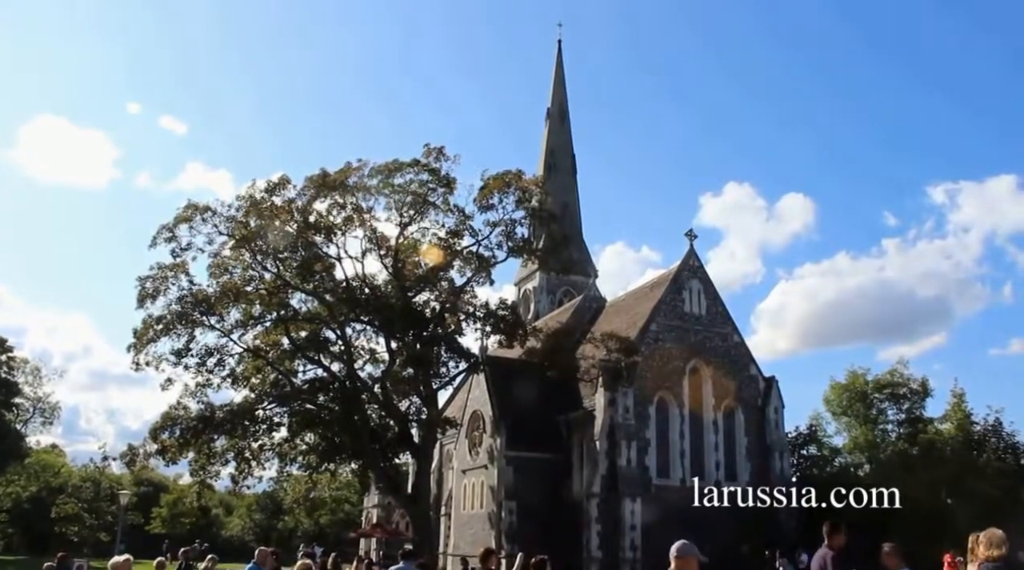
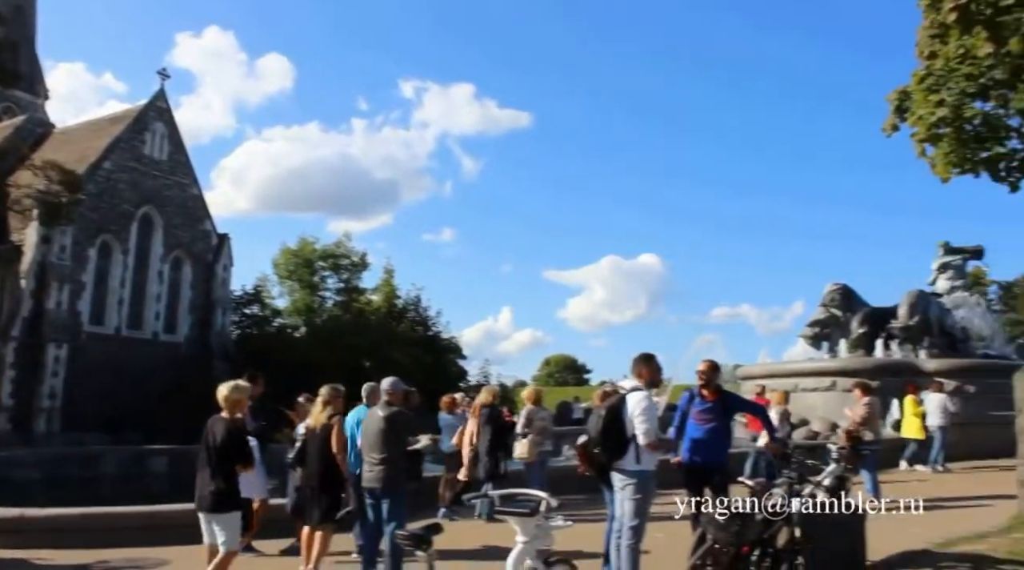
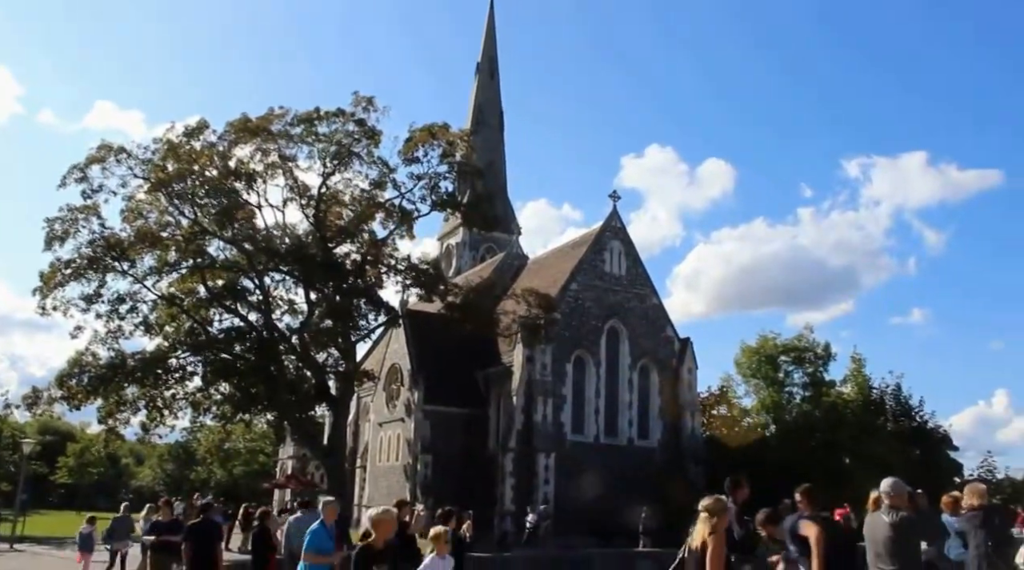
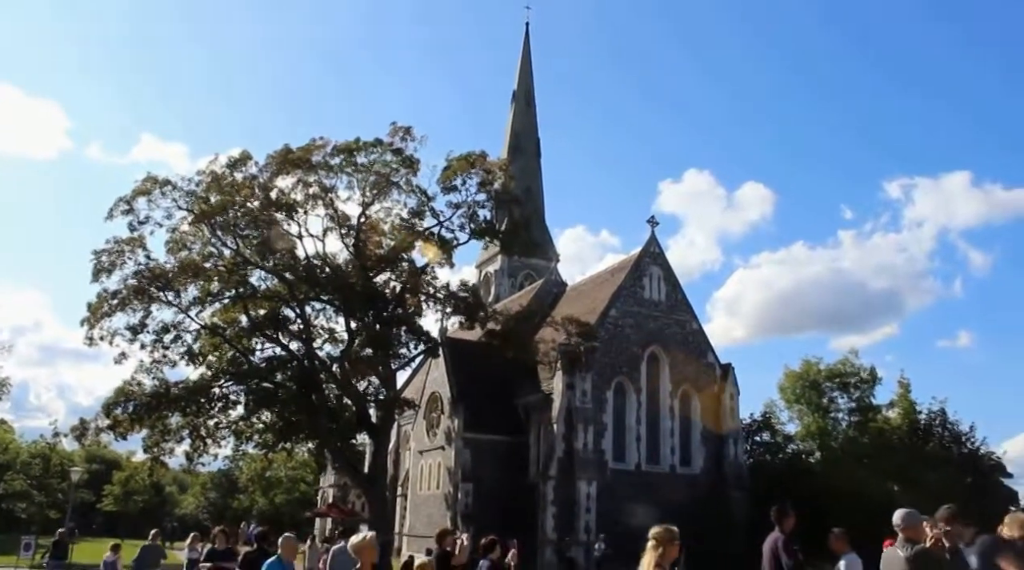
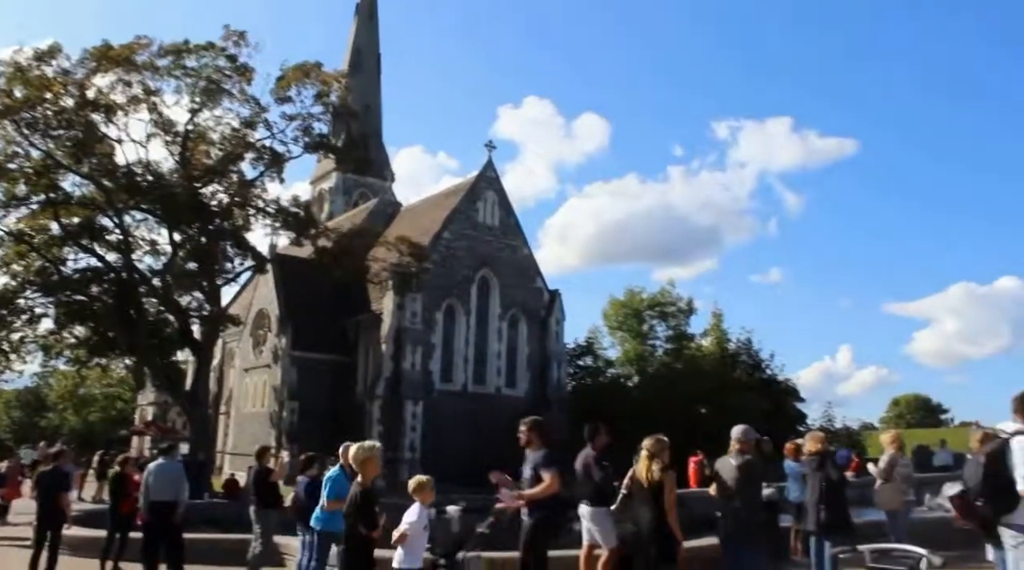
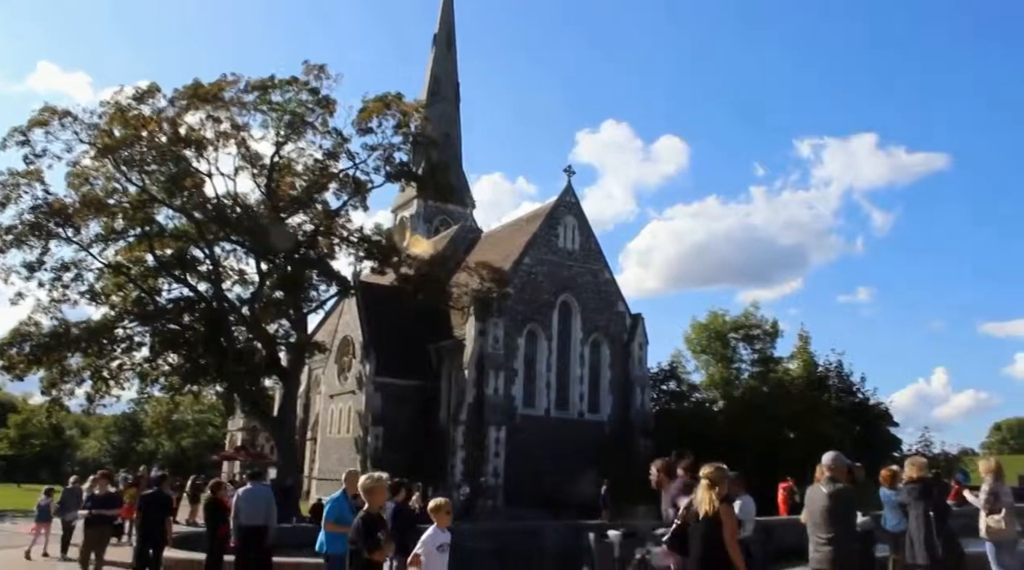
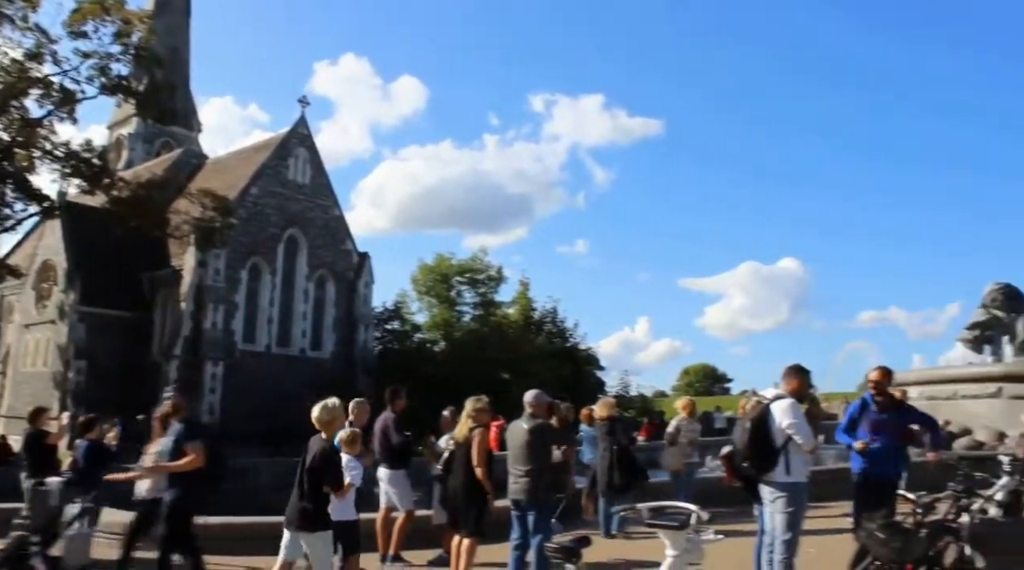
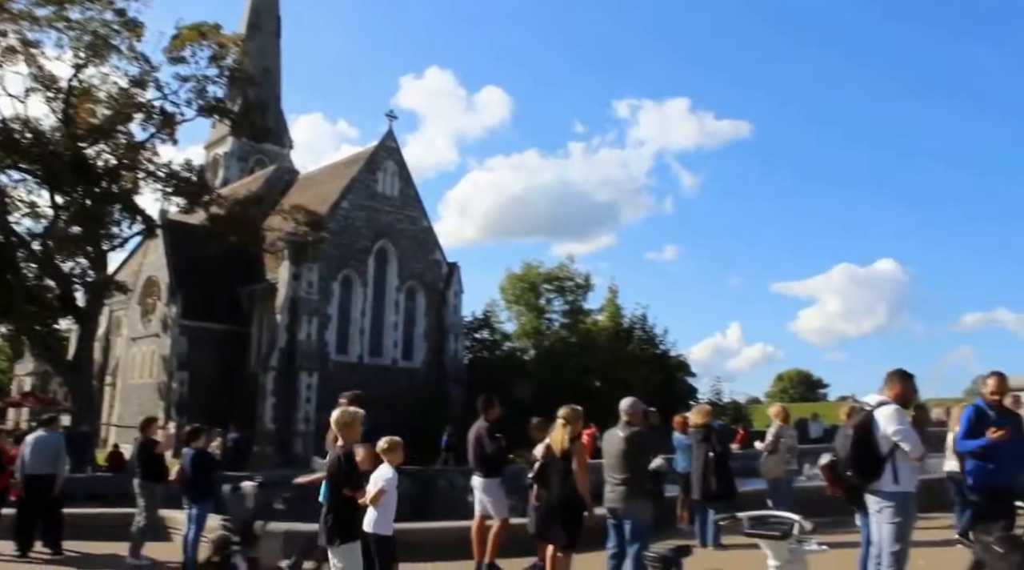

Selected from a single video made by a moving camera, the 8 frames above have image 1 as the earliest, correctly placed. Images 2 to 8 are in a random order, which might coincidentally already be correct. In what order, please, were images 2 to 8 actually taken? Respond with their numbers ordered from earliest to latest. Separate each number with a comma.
4, 3, 6, 5, 8, 7, 2
